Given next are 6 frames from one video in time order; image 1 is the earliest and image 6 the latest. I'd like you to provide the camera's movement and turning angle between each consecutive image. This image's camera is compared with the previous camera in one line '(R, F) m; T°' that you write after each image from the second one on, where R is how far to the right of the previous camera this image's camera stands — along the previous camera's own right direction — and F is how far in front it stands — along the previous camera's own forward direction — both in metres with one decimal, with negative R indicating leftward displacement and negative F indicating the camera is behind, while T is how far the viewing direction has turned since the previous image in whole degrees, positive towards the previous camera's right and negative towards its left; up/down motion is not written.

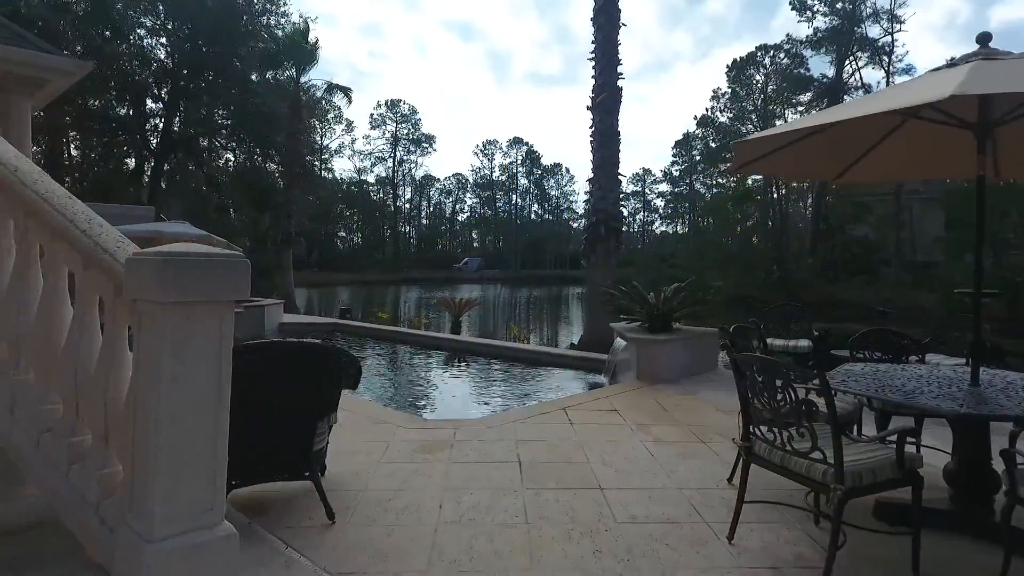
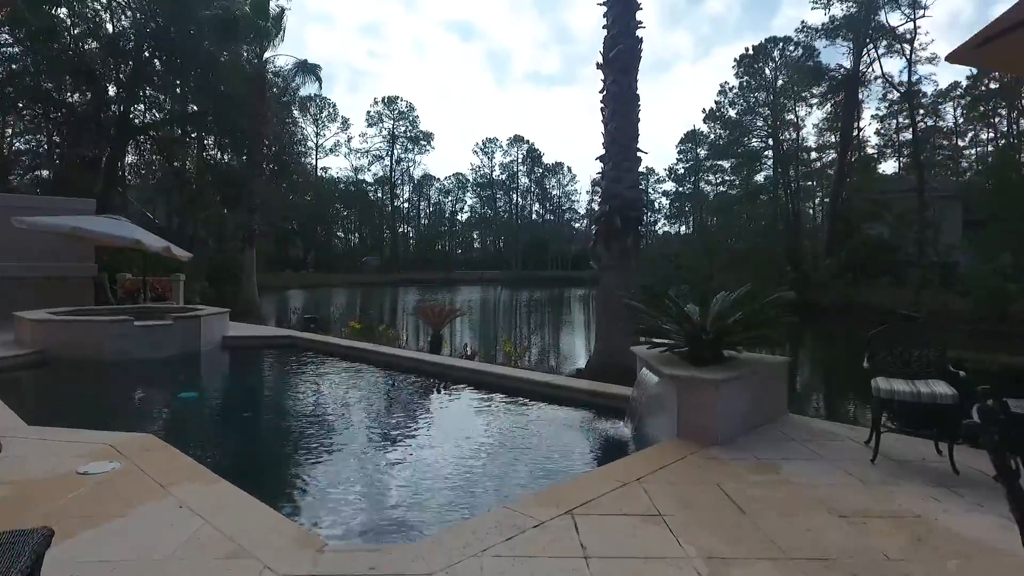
(+0.1, +2.0) m; 0°
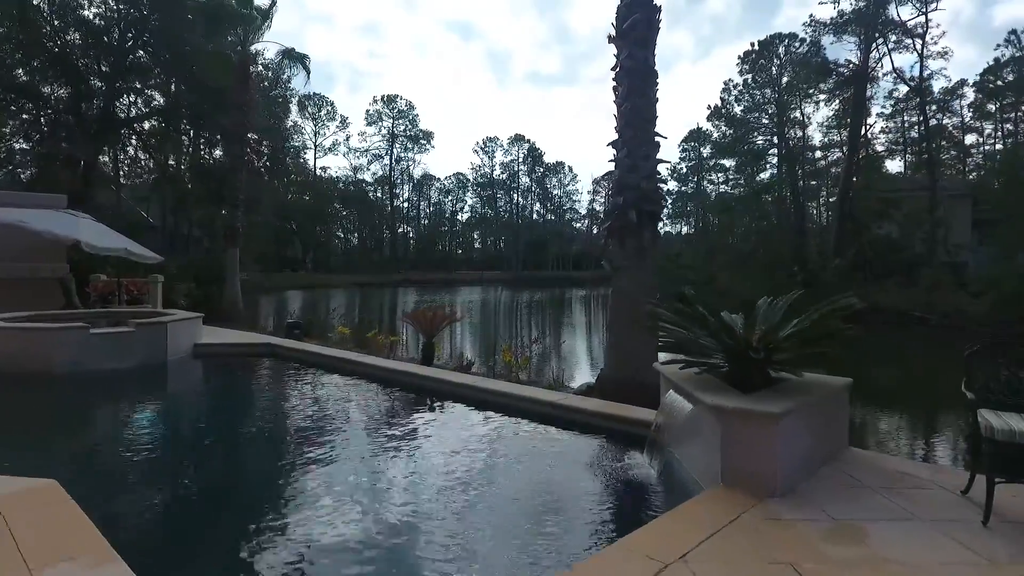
(0.0, +0.9) m; 0°
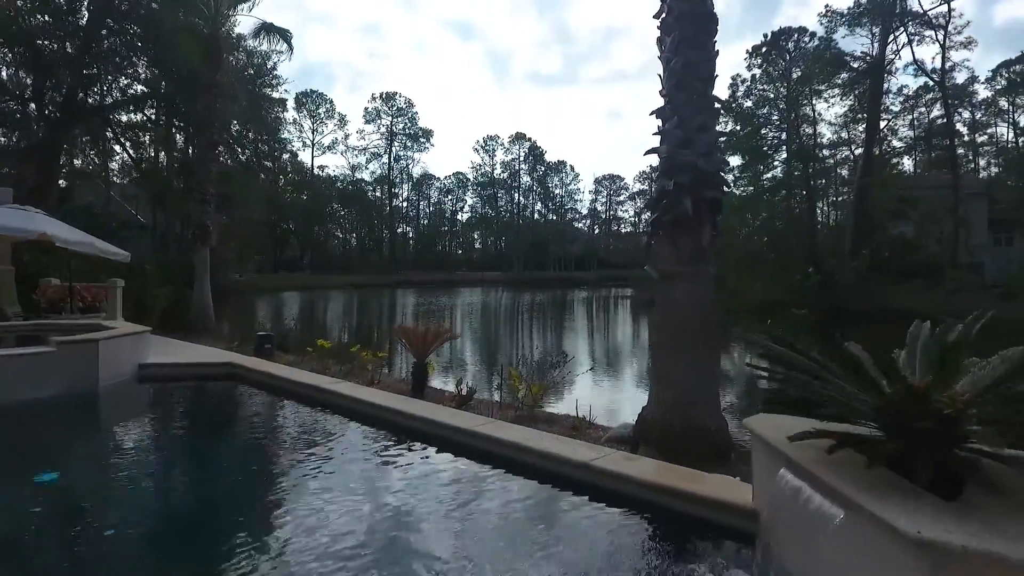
(-0.1, +1.5) m; 0°
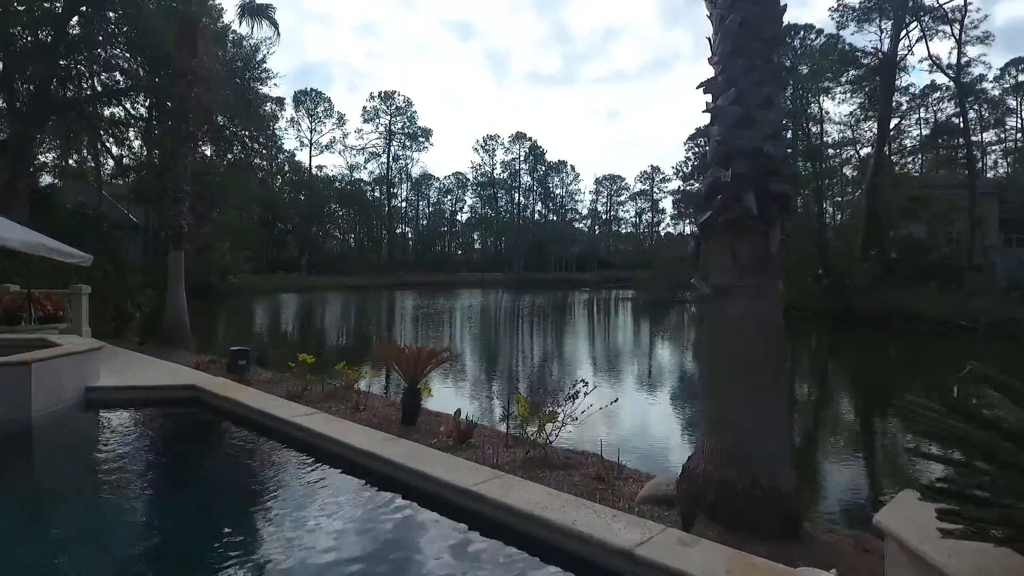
(-0.1, +1.0) m; 0°
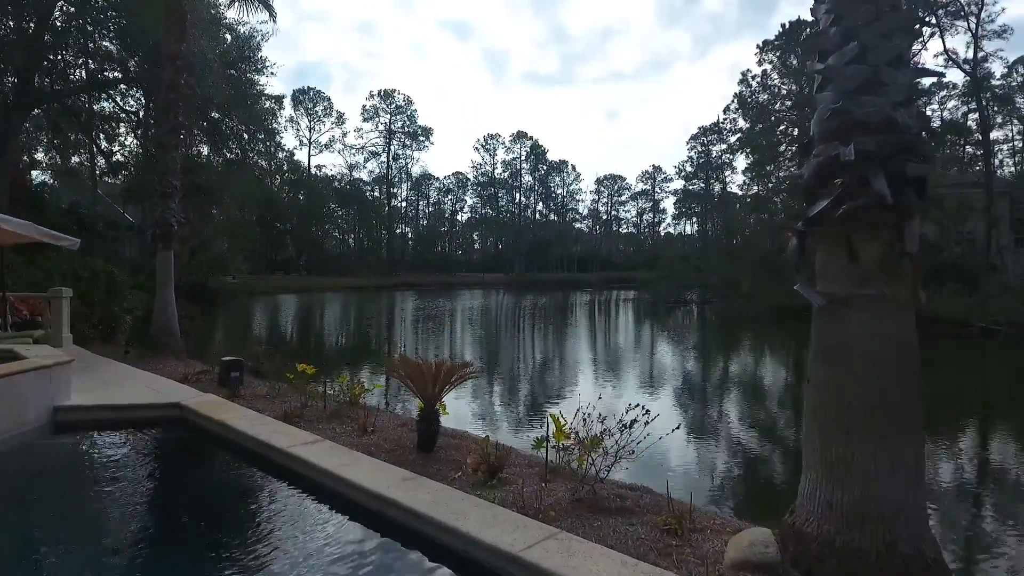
(-0.3, +0.8) m; 0°
